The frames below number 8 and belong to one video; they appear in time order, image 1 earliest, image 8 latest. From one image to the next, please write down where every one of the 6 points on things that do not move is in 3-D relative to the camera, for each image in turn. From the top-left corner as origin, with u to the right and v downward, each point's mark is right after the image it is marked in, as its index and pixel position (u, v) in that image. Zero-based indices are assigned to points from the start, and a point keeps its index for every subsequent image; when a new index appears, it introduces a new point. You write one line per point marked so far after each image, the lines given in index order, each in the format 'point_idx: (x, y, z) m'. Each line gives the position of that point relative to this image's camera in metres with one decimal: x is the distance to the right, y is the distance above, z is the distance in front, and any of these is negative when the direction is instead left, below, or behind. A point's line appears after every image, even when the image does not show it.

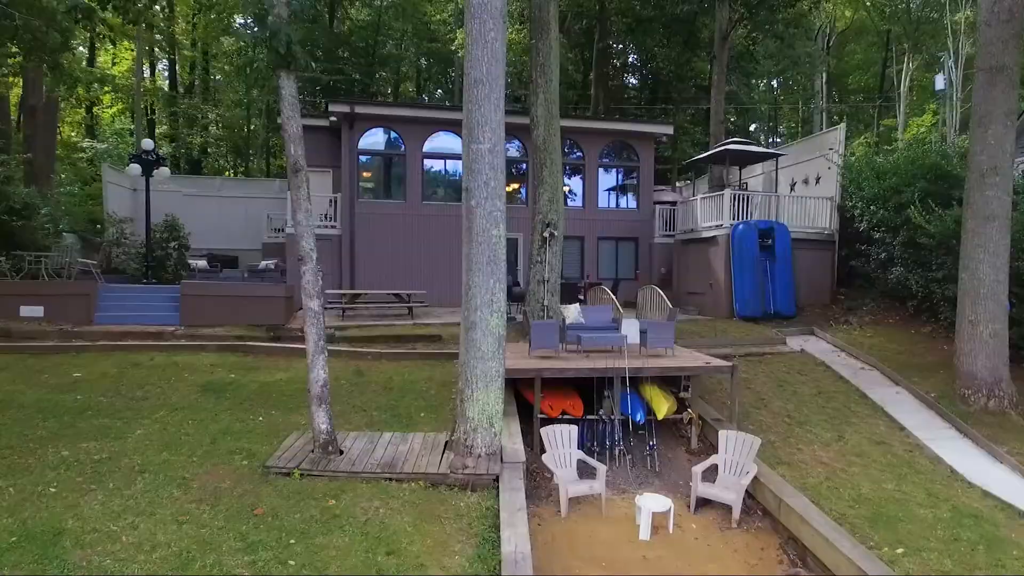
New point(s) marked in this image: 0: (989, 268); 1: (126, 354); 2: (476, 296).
0: (+6.1, +0.3, +9.3) m
1: (-5.5, -0.9, +10.4) m
2: (-0.3, -0.1, +7.0) m
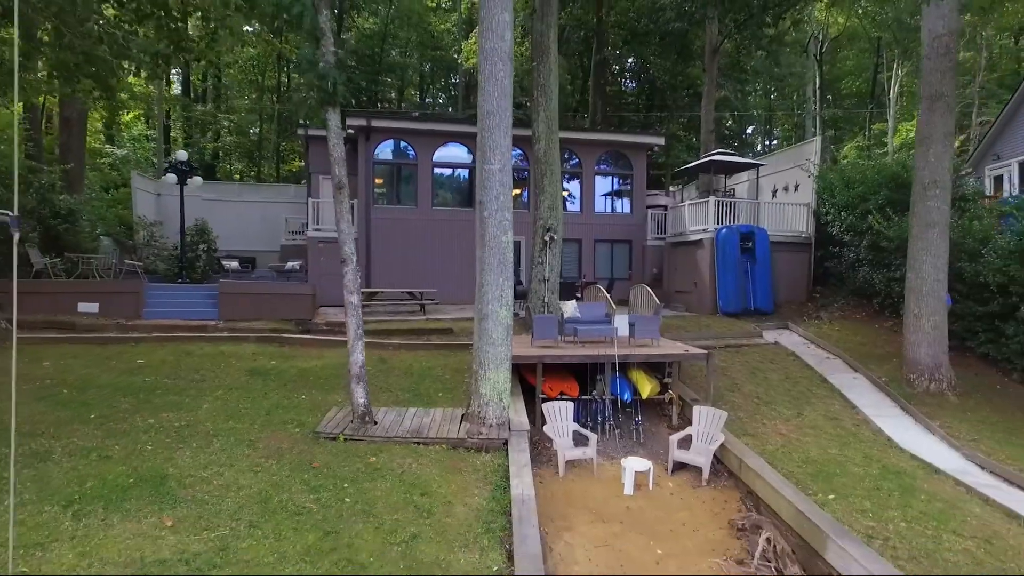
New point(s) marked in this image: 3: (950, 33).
0: (+6.2, +0.3, +10.7) m
1: (-5.4, -0.9, +11.8) m
2: (-0.3, 0.0, +8.5) m
3: (+6.3, +3.7, +10.5) m
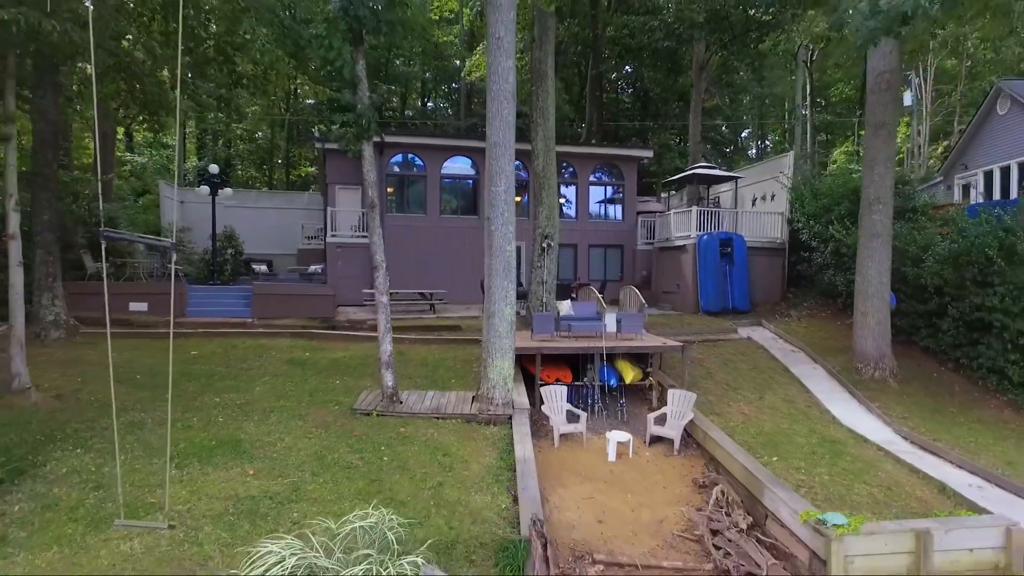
0: (+6.2, +0.3, +12.4) m
1: (-5.4, -0.9, +13.5) m
2: (-0.2, -0.1, +10.2) m
3: (+6.4, +3.6, +12.2) m
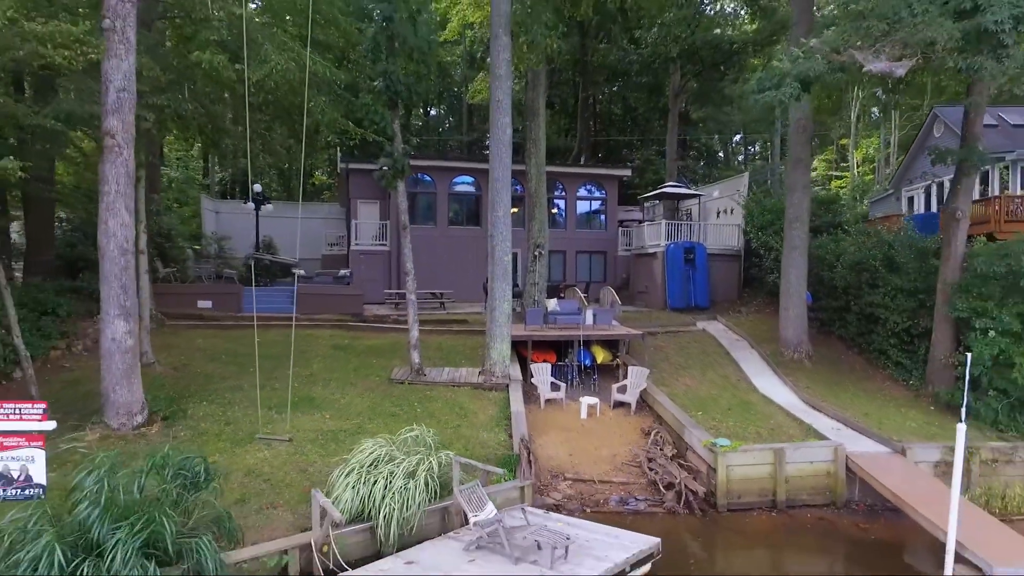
0: (+6.1, +0.3, +15.8) m
1: (-5.5, -0.9, +16.9) m
2: (-0.3, -0.1, +13.5) m
3: (+6.3, +3.6, +15.6) m
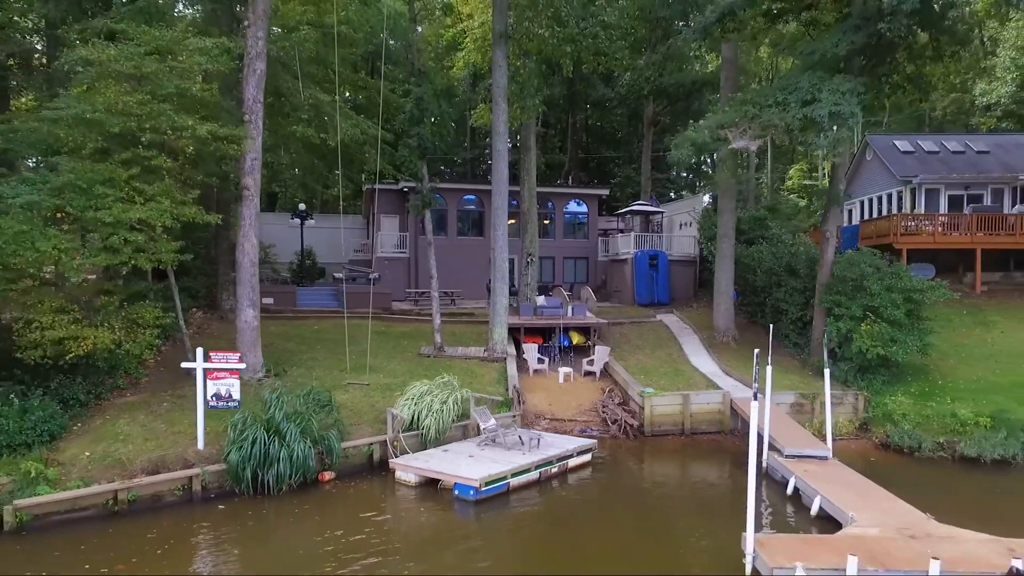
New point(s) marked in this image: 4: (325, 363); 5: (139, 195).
0: (+6.1, +0.3, +20.8) m
1: (-5.6, -0.9, +21.8) m
2: (-0.4, -0.1, +18.5) m
3: (+6.2, +3.6, +20.6) m
4: (-4.2, -1.7, +16.5) m
5: (-5.9, +1.5, +11.8) m
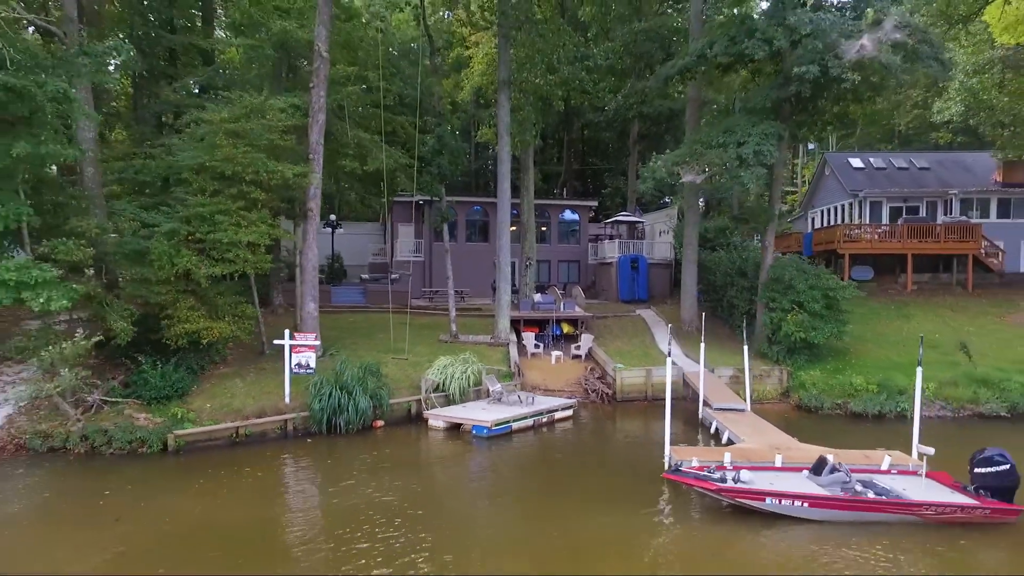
0: (+6.1, +0.3, +25.0) m
1: (-5.5, -0.9, +26.1) m
2: (-0.3, 0.0, +22.8) m
3: (+6.3, +3.7, +24.8) m
4: (-4.1, -1.7, +20.8) m
5: (-5.9, +1.5, +16.1) m
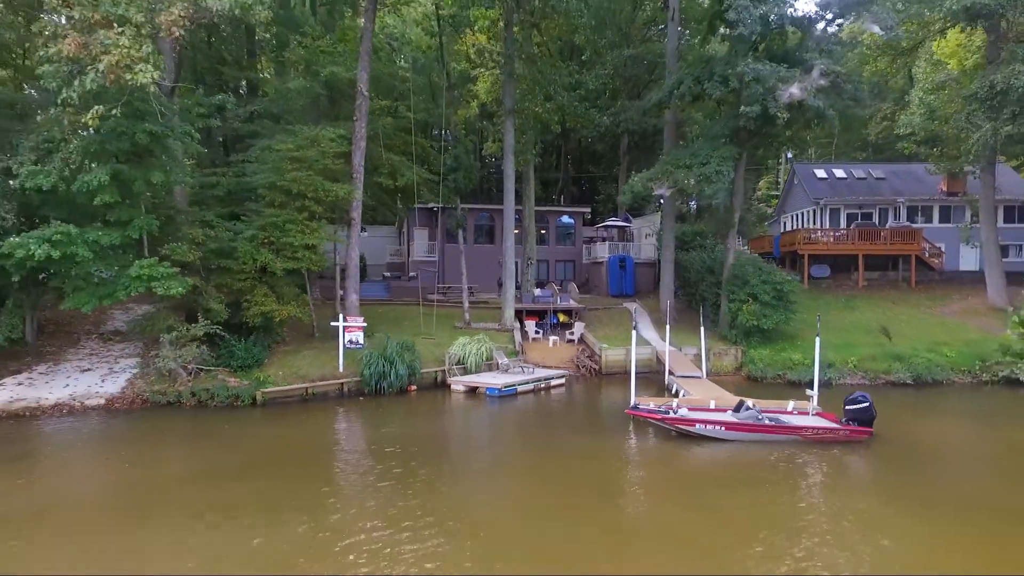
0: (+6.2, +0.5, +29.3) m
1: (-5.4, -0.7, +30.4) m
2: (-0.2, +0.1, +27.1) m
3: (+6.4, +3.9, +29.1) m
4: (-4.0, -1.5, +25.1) m
5: (-5.7, +1.7, +20.4) m
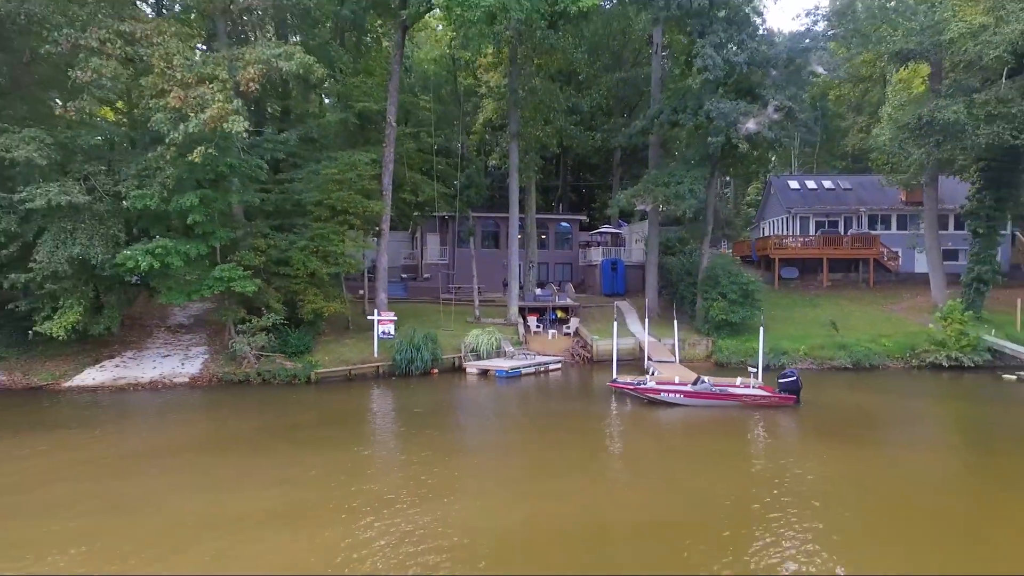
0: (+6.4, +0.5, +33.5) m
1: (-5.2, -0.7, +34.5) m
2: (0.0, +0.1, +31.2) m
3: (+6.6, +3.9, +33.3) m
4: (-3.8, -1.5, +29.2) m
5: (-5.6, +1.7, +24.5) m
